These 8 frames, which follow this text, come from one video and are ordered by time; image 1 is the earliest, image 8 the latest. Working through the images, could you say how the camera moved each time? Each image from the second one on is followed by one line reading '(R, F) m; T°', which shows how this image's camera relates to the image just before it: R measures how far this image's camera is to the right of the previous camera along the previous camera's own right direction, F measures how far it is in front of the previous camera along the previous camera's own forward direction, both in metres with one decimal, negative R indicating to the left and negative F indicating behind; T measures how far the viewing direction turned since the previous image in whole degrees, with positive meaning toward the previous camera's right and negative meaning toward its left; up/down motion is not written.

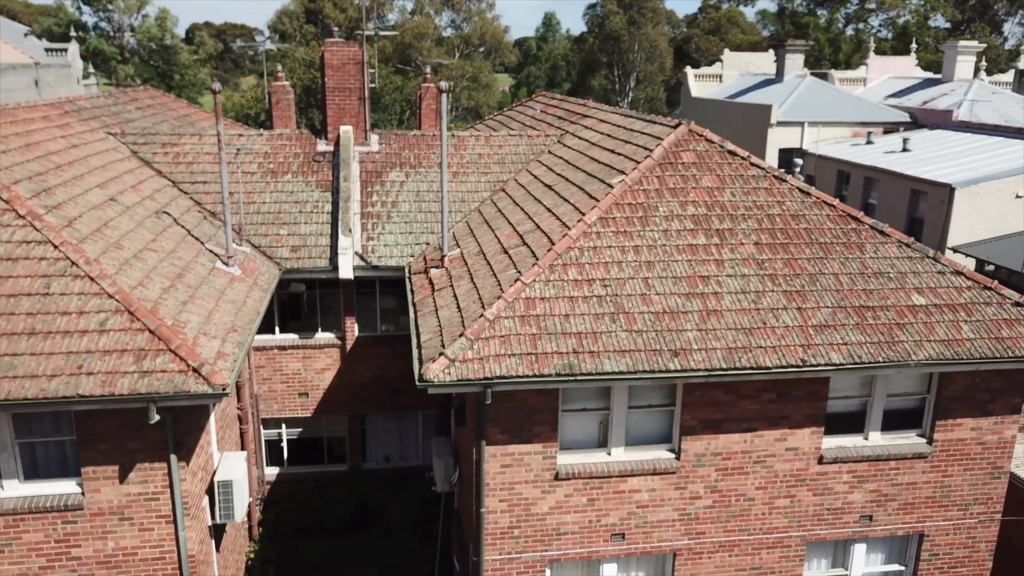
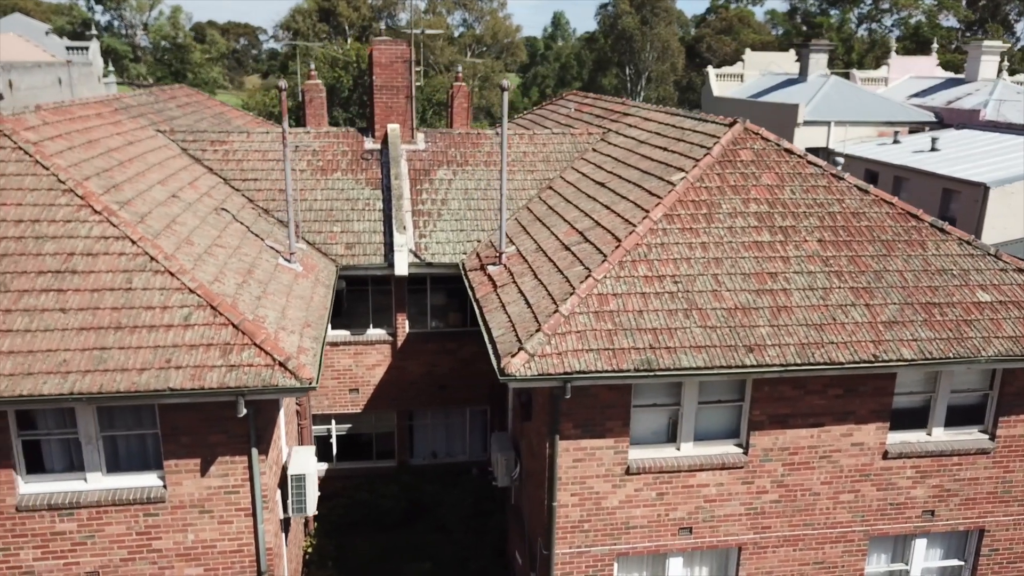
(-0.5, -0.1) m; 0°
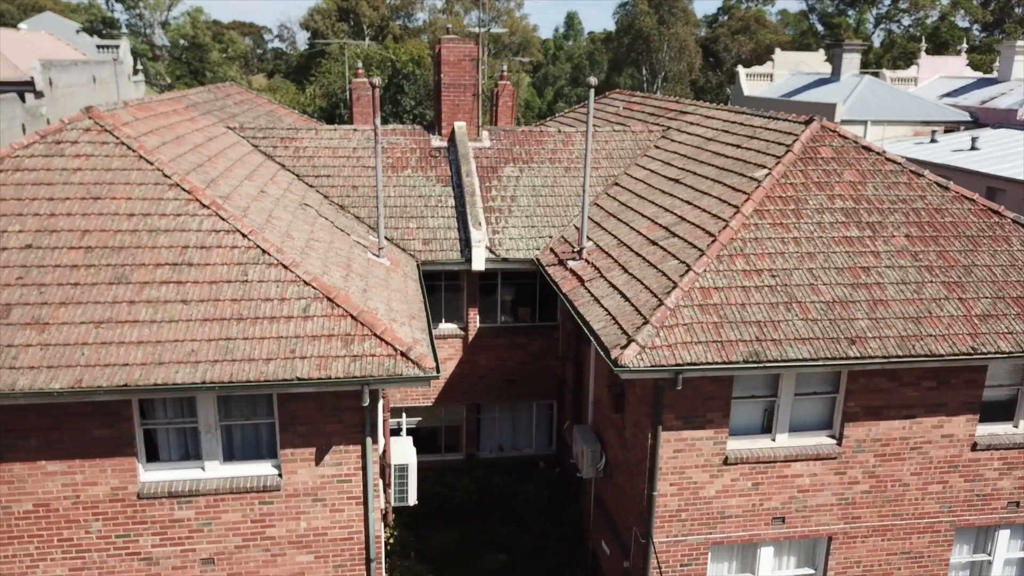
(-0.7, -0.2) m; 0°
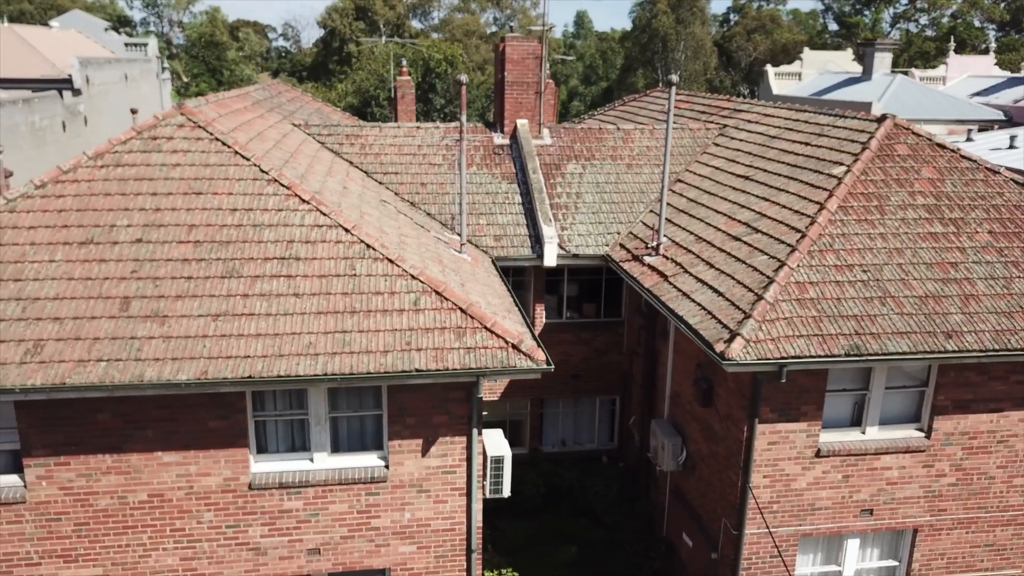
(-0.7, -0.1) m; 0°
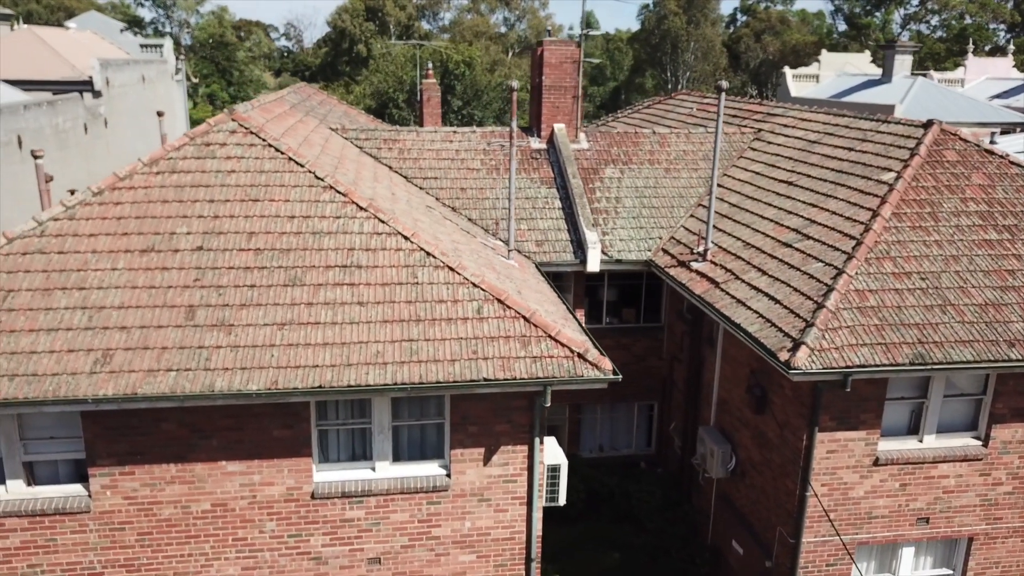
(-0.4, 0.0) m; 0°
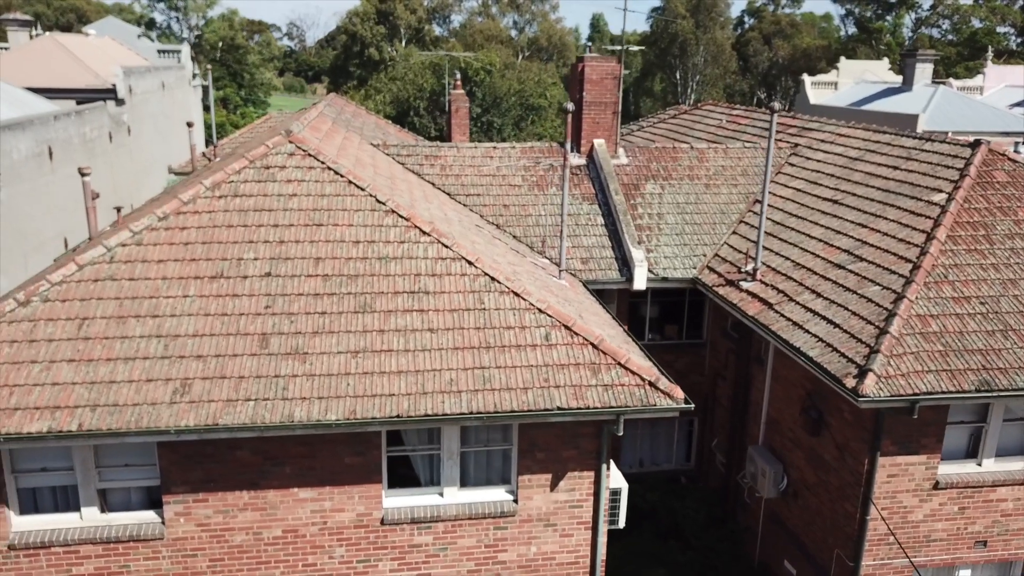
(-0.4, 0.0) m; 0°
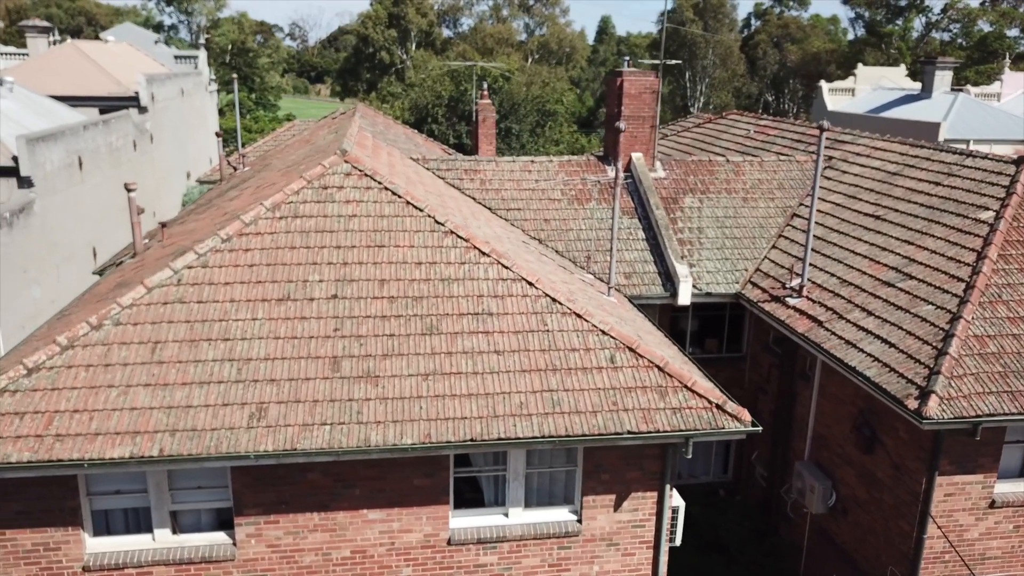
(-0.4, -0.1) m; 0°
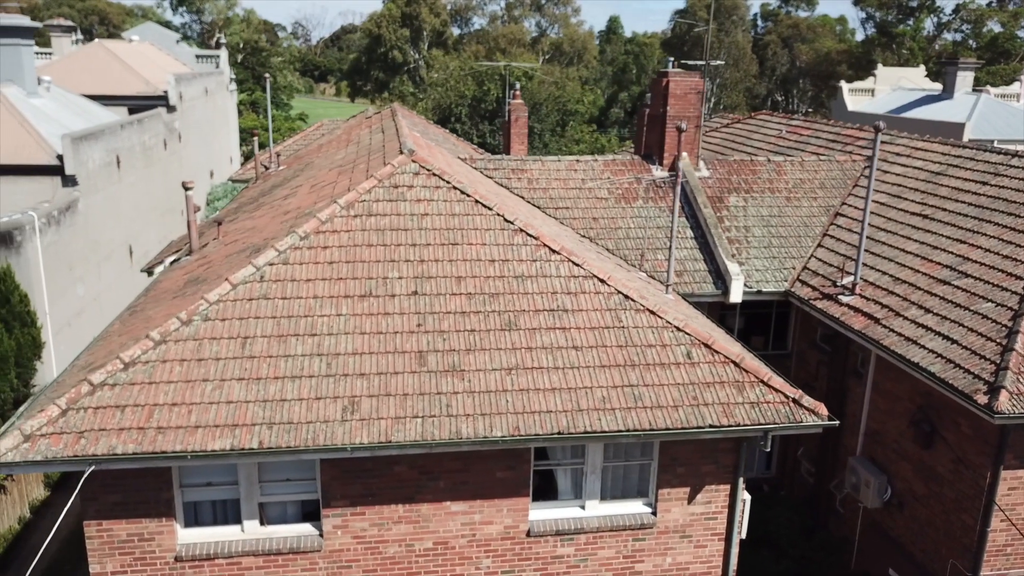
(-0.5, -0.2) m; 0°
